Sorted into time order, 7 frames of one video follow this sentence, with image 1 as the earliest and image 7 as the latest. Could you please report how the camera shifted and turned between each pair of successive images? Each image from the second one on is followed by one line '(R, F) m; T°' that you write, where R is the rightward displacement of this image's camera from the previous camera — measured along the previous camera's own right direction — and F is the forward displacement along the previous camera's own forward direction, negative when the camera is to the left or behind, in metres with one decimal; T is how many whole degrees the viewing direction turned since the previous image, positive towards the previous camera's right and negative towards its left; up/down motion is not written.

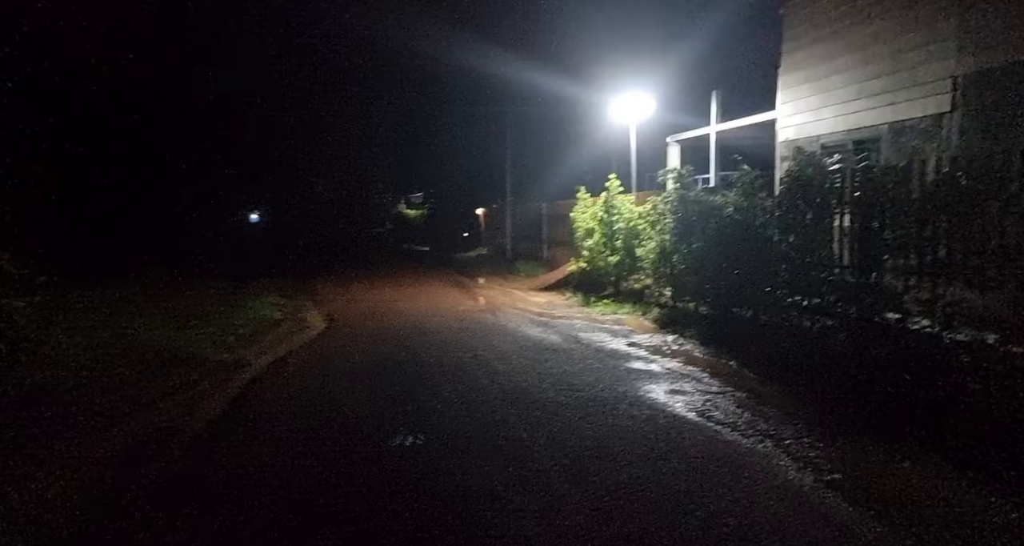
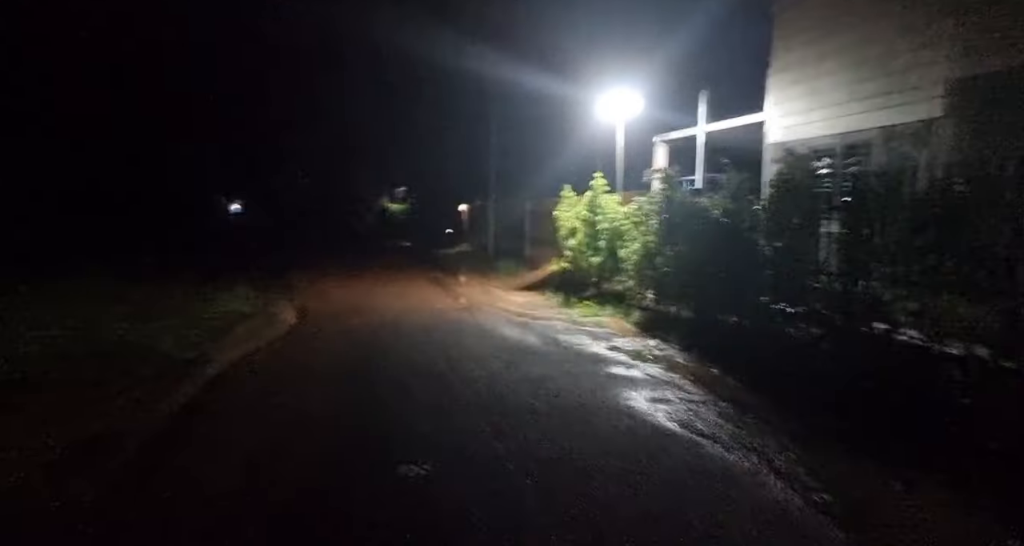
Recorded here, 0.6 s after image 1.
(+0.1, +0.3) m; +2°
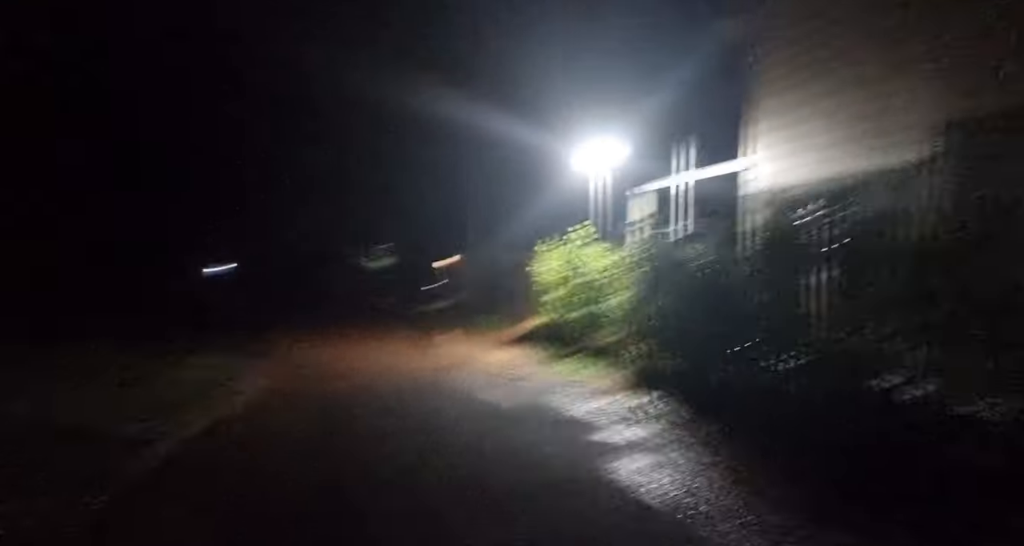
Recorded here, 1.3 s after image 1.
(+0.1, +0.4) m; +2°
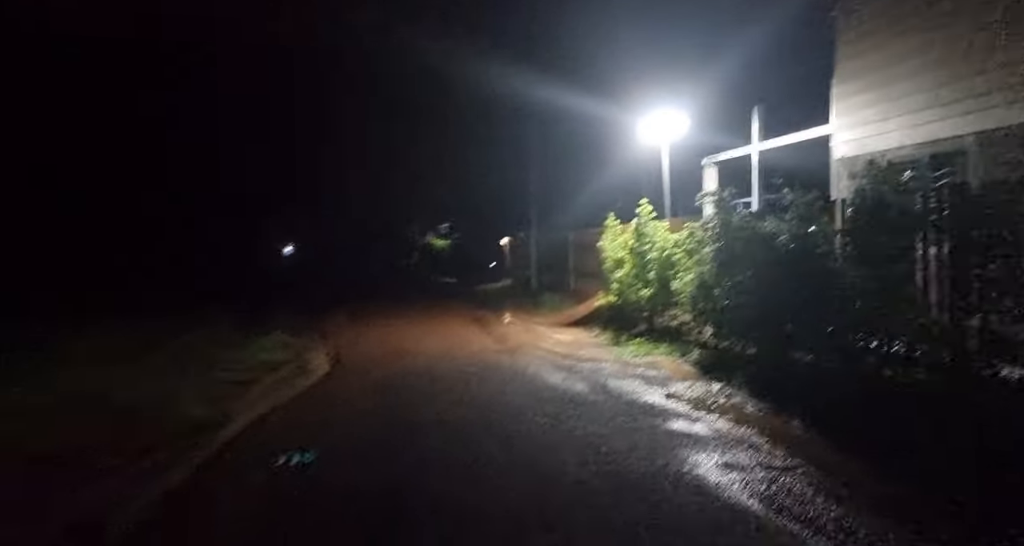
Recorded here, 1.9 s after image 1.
(-0.1, +0.5) m; -6°
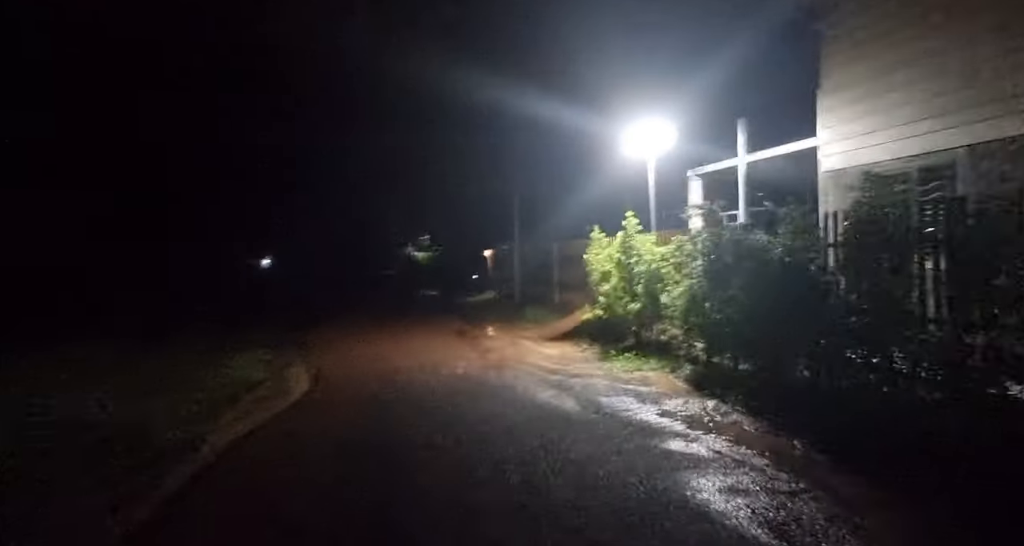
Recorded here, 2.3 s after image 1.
(-0.1, +0.3) m; +2°
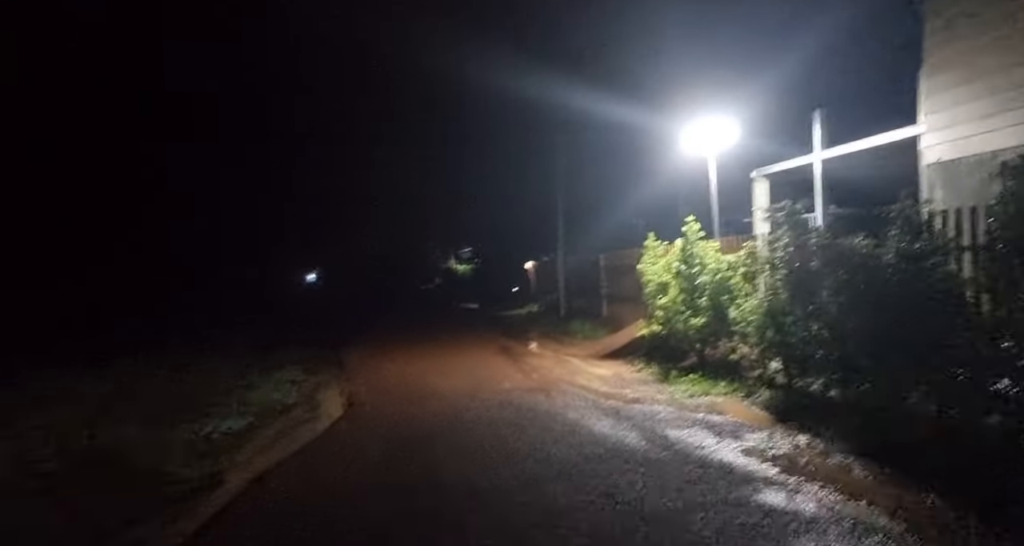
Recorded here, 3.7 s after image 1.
(-0.1, +1.1) m; -4°
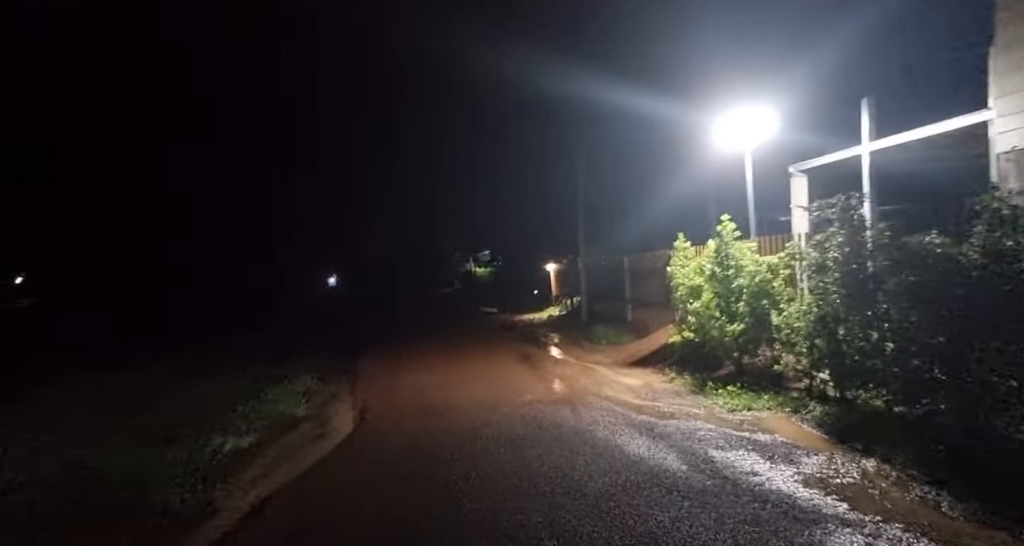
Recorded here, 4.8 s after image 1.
(-0.1, +0.8) m; -2°
